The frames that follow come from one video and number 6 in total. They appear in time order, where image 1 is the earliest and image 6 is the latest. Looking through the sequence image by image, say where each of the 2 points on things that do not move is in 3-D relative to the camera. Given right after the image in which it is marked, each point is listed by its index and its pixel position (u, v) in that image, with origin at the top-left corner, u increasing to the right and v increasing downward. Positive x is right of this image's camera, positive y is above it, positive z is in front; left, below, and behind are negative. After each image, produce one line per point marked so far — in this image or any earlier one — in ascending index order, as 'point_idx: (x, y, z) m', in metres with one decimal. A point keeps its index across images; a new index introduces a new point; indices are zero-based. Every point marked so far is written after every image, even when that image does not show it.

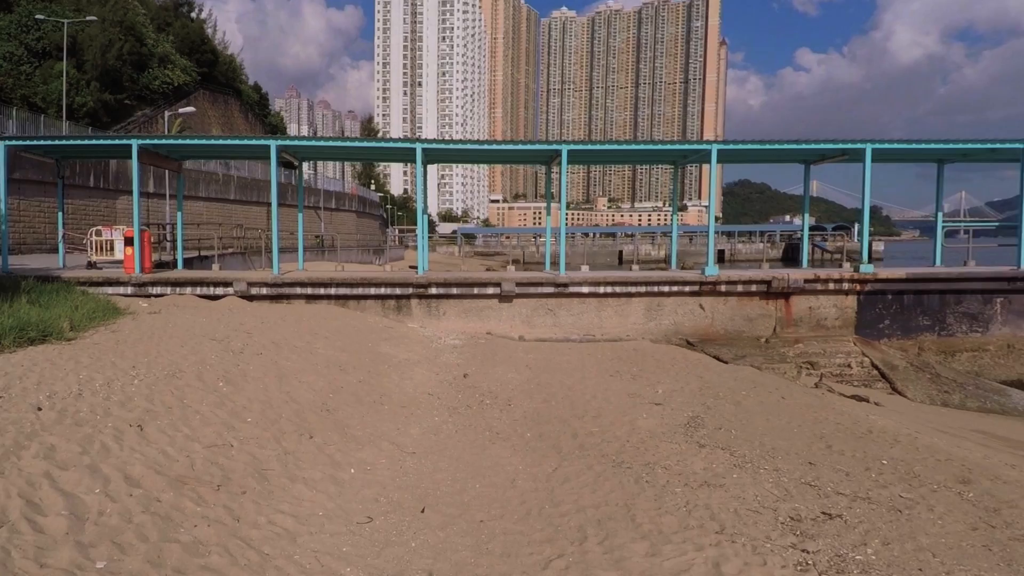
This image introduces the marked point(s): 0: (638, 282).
0: (+2.6, +0.1, +12.9) m
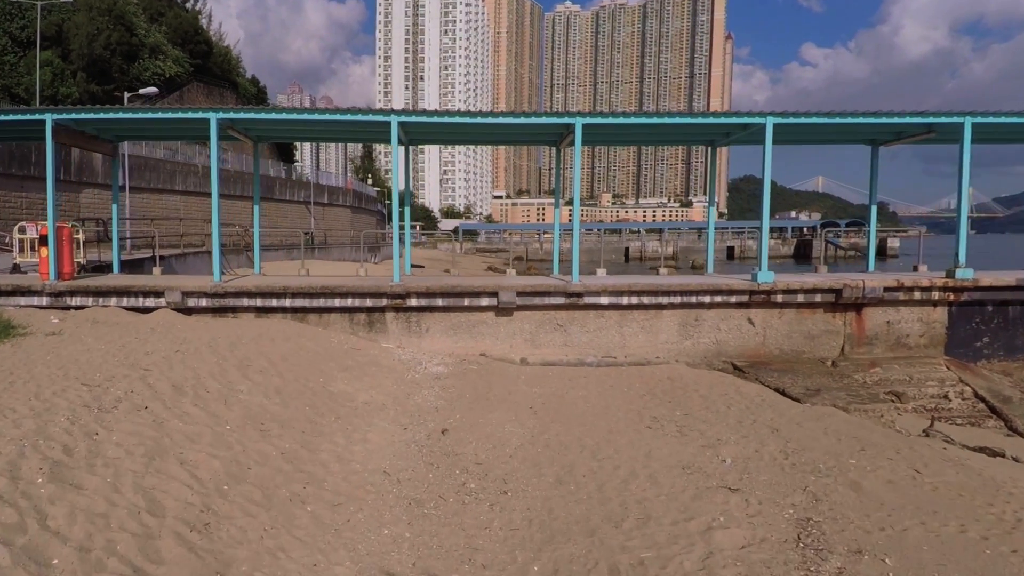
0: (+2.6, -0.1, +10.2) m
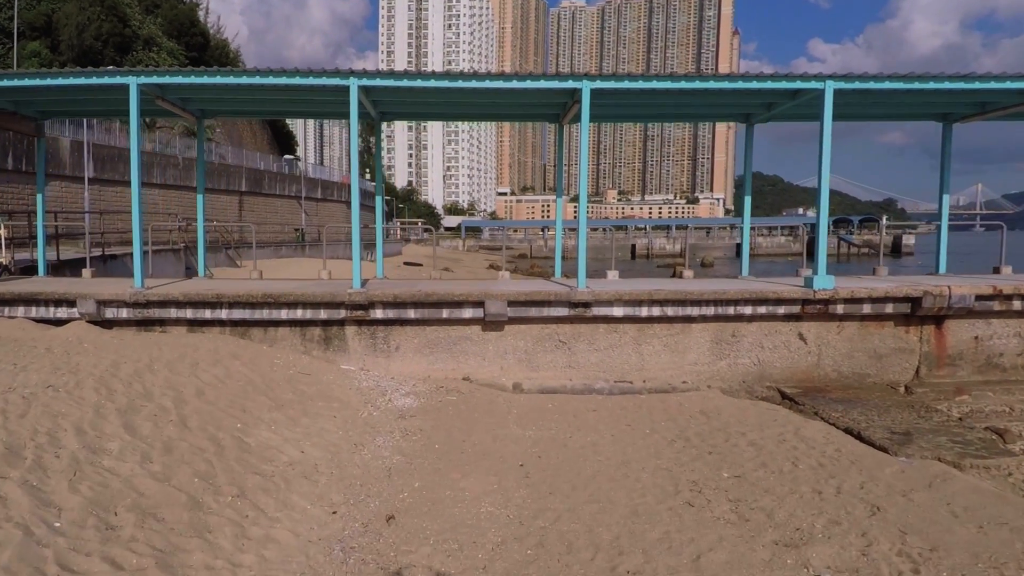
0: (+2.5, -0.2, +8.1) m
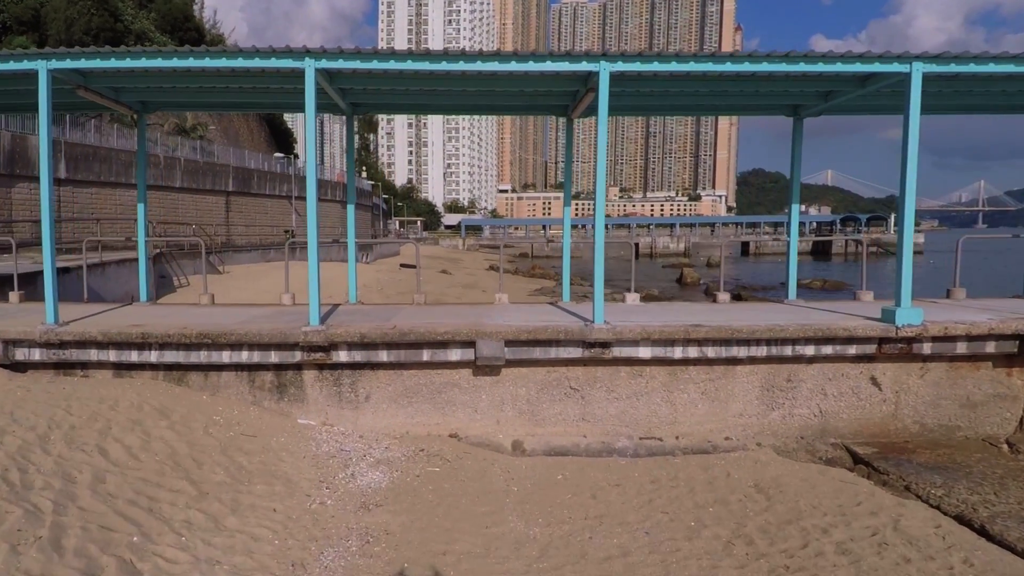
0: (+2.5, -0.5, +6.4) m
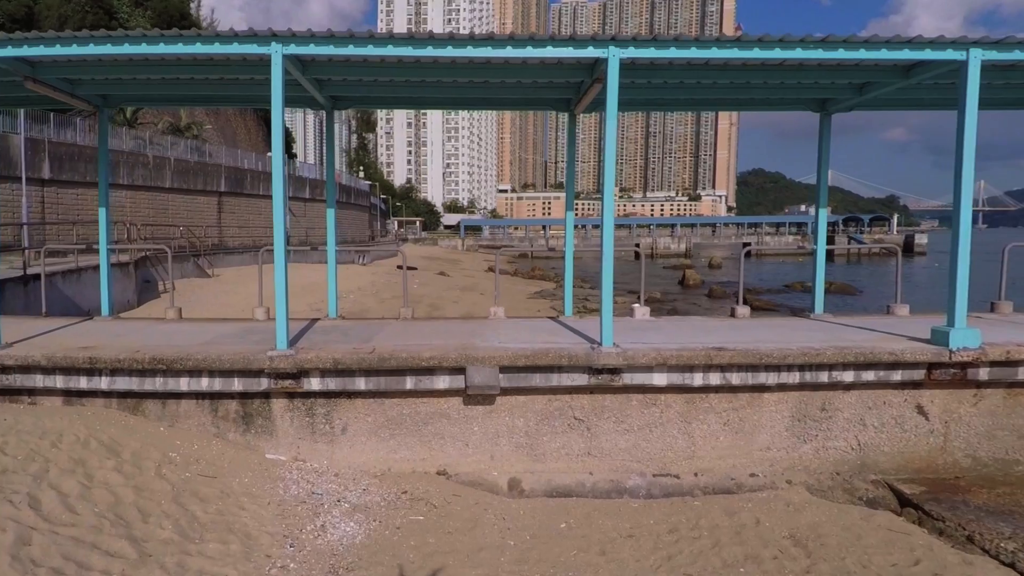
0: (+2.5, -0.7, +5.6) m
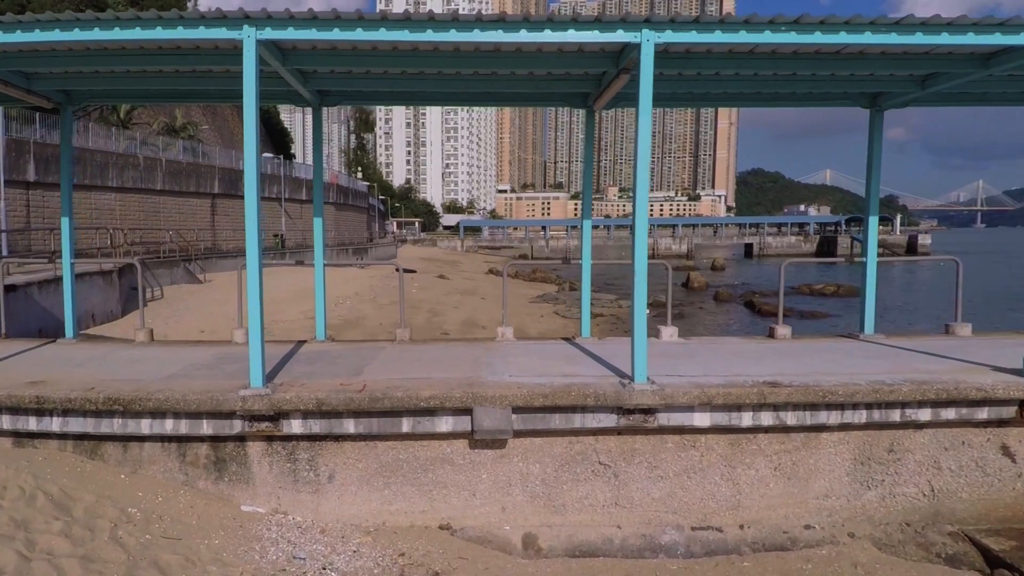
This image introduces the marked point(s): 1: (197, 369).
0: (+2.6, -0.9, +4.8) m
1: (-2.9, -0.7, +5.8) m
